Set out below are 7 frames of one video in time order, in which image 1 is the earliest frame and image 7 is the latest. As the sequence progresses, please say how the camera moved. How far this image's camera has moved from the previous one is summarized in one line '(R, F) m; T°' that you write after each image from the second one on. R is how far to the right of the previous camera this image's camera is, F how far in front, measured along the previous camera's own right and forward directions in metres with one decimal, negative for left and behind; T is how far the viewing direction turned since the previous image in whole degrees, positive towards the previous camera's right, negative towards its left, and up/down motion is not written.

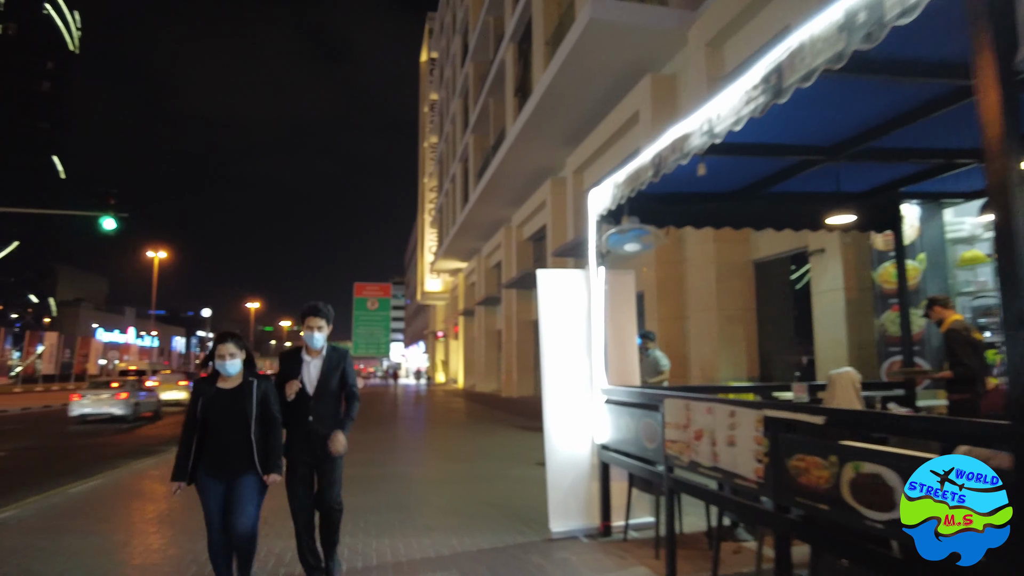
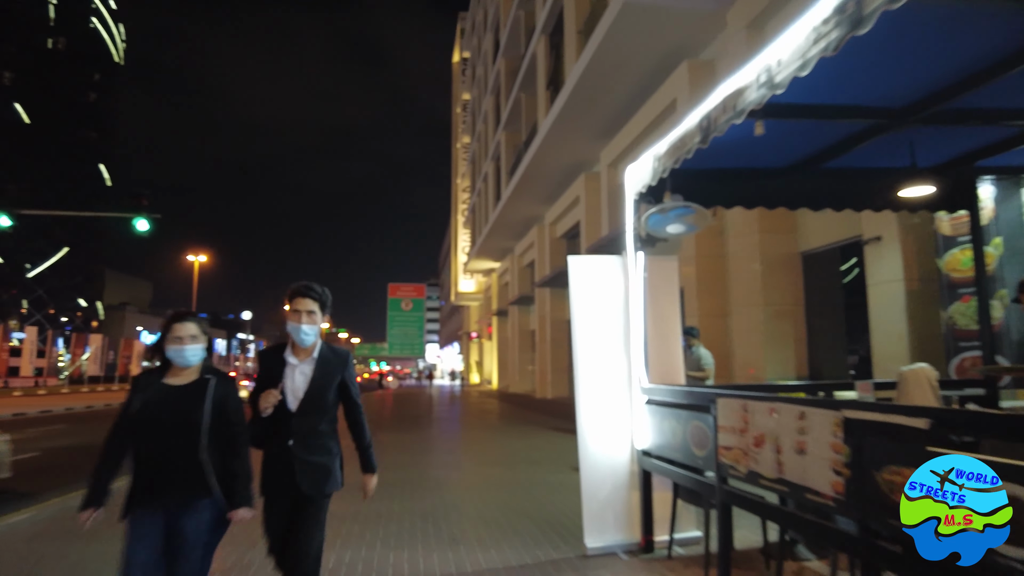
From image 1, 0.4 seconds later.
(0.0, +0.5) m; -3°
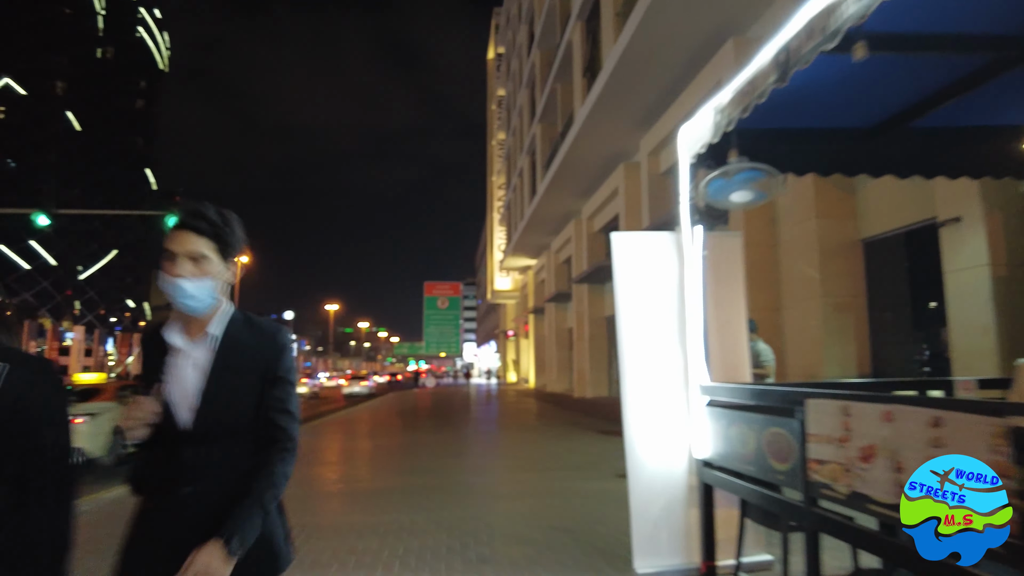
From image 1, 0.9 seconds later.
(0.0, +0.6) m; -3°
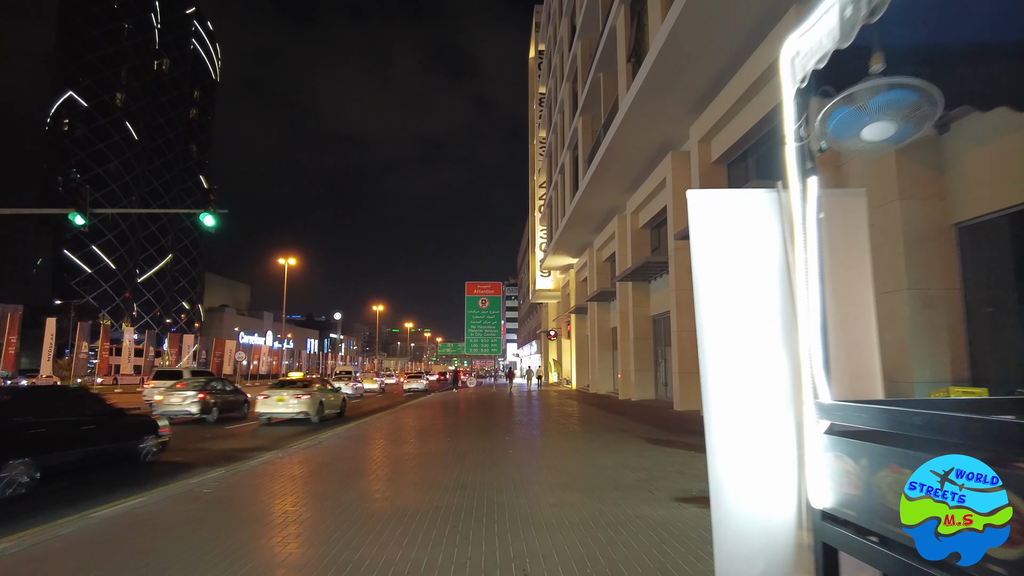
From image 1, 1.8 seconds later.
(0.0, +1.0) m; -4°
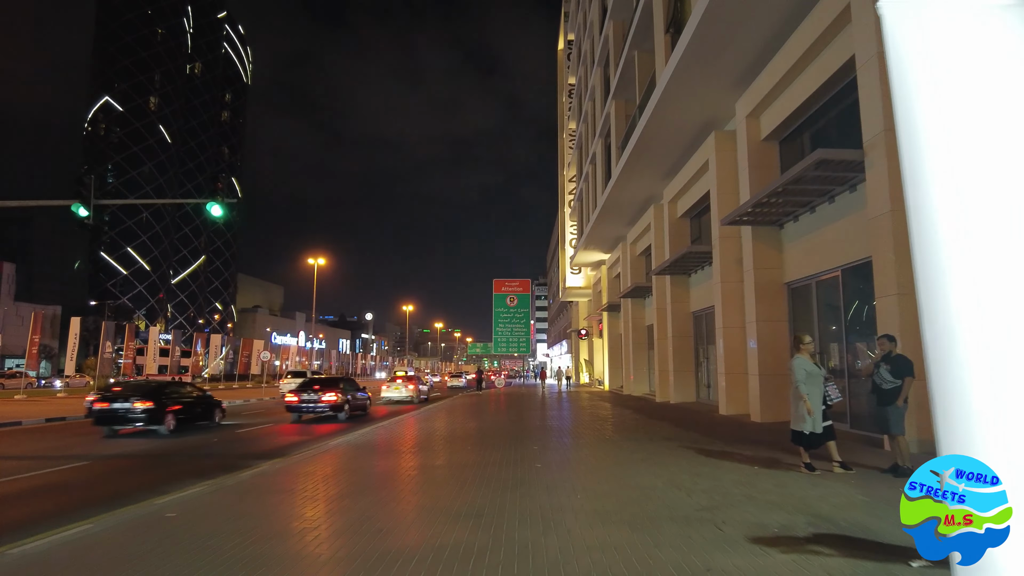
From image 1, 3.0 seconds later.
(0.0, +1.4) m; -3°
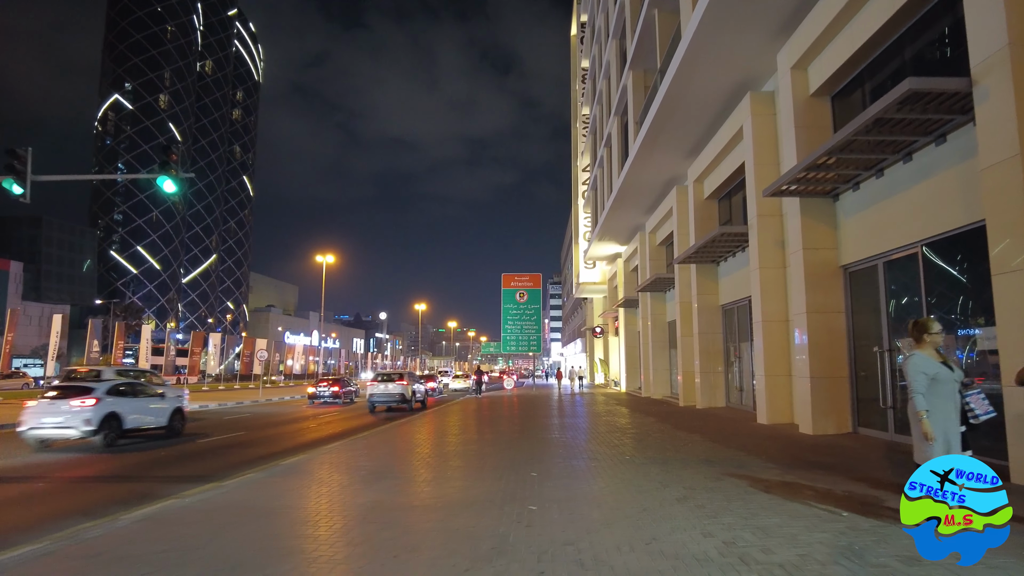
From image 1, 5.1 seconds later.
(+0.3, +2.4) m; -1°
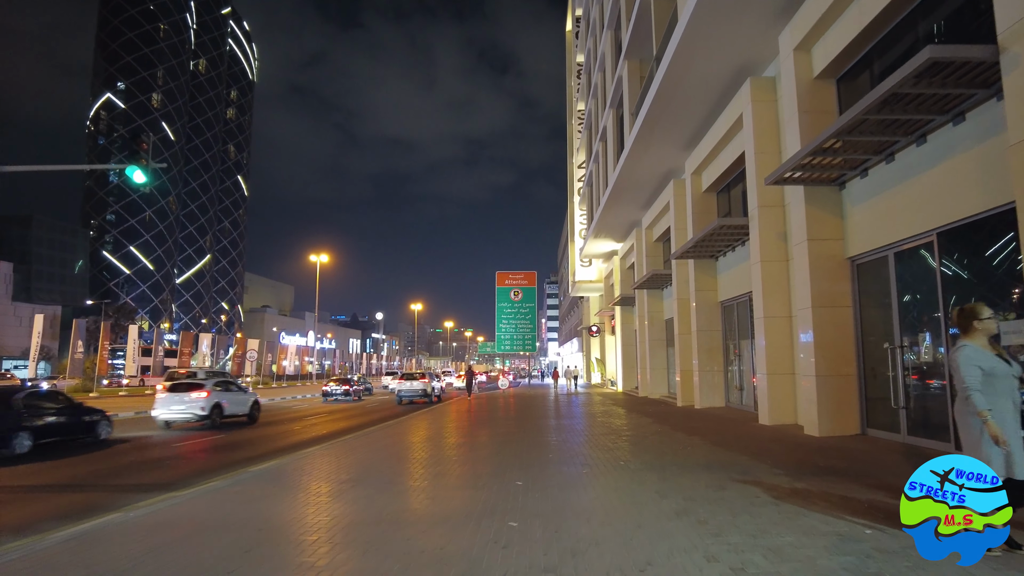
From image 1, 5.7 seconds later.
(+0.2, +0.7) m; 0°
